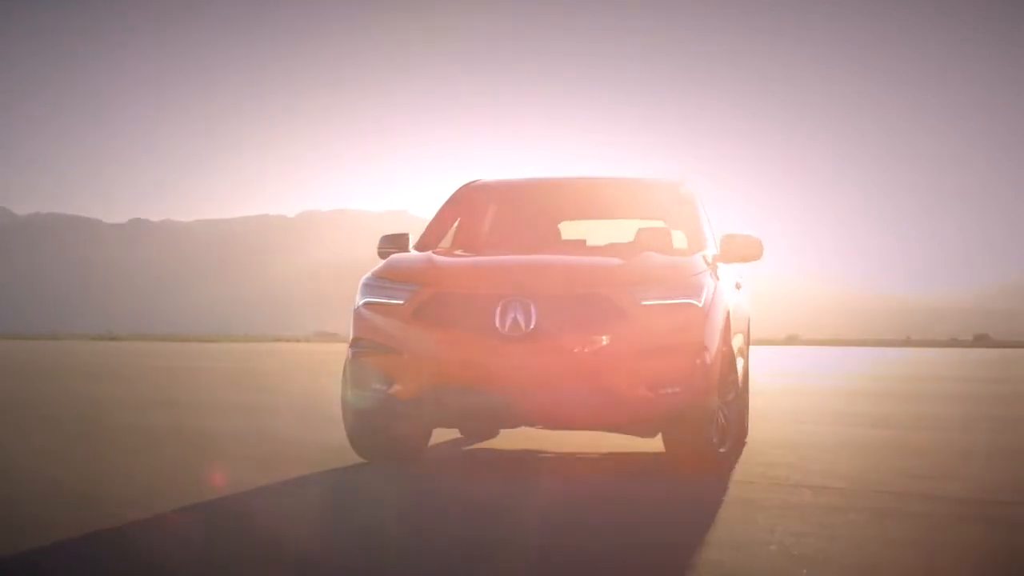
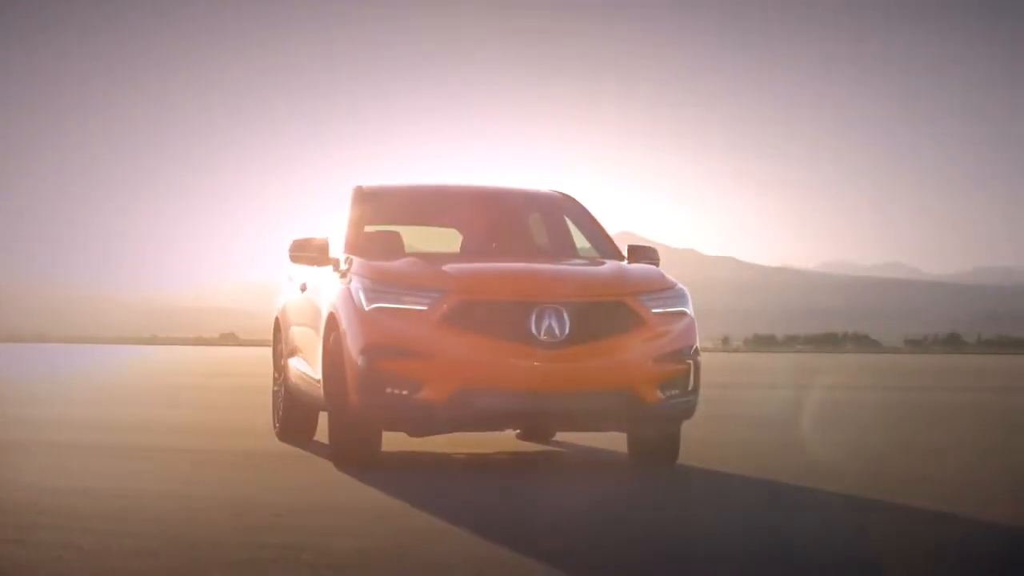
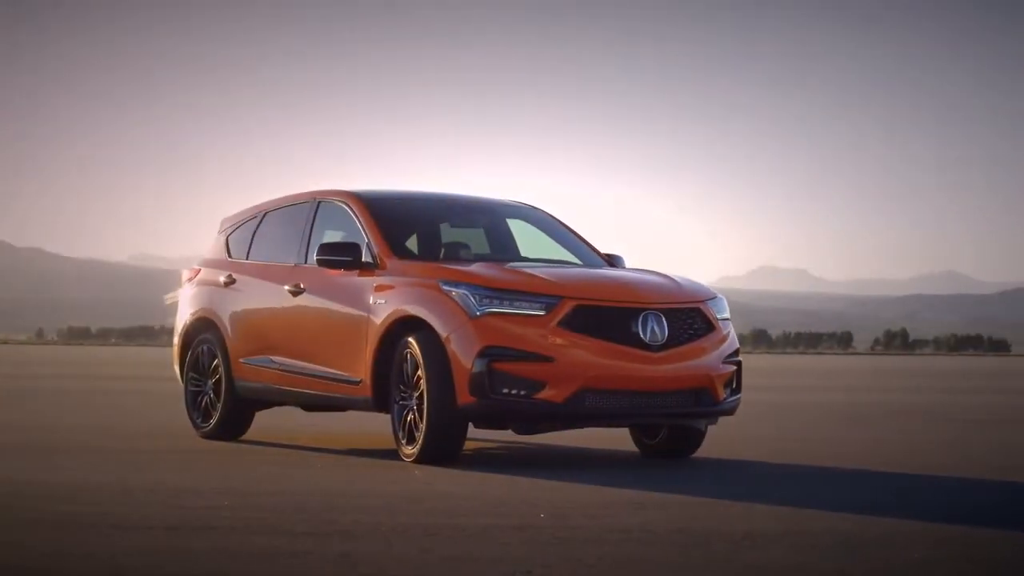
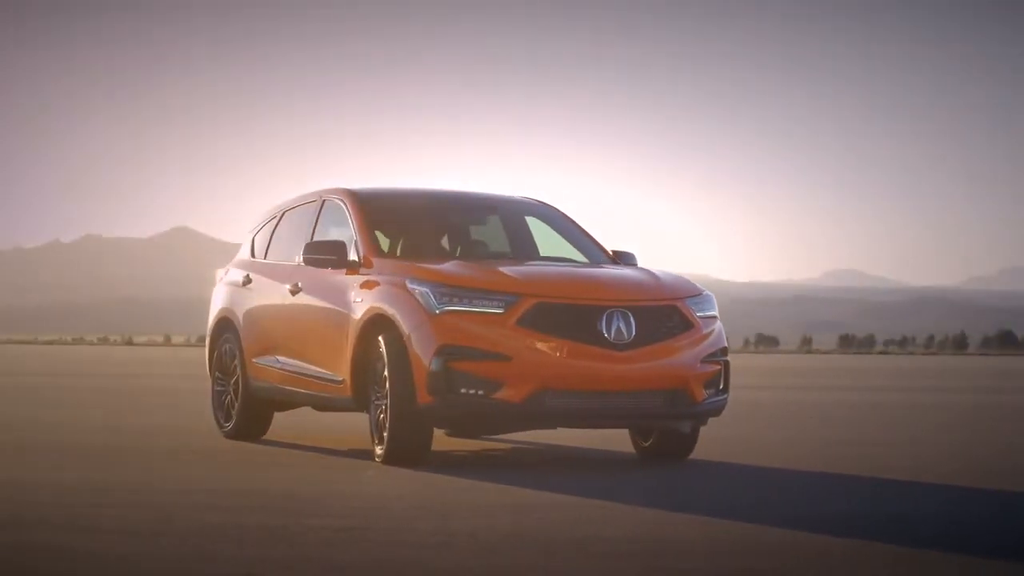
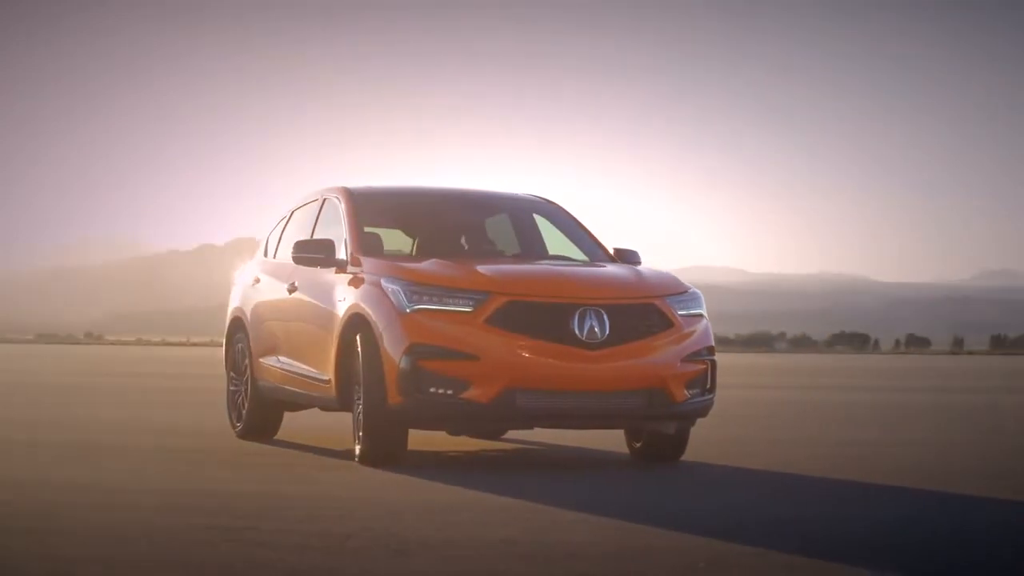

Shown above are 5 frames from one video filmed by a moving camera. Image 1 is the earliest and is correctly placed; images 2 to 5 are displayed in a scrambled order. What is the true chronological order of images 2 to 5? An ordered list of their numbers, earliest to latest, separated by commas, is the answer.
2, 5, 4, 3
